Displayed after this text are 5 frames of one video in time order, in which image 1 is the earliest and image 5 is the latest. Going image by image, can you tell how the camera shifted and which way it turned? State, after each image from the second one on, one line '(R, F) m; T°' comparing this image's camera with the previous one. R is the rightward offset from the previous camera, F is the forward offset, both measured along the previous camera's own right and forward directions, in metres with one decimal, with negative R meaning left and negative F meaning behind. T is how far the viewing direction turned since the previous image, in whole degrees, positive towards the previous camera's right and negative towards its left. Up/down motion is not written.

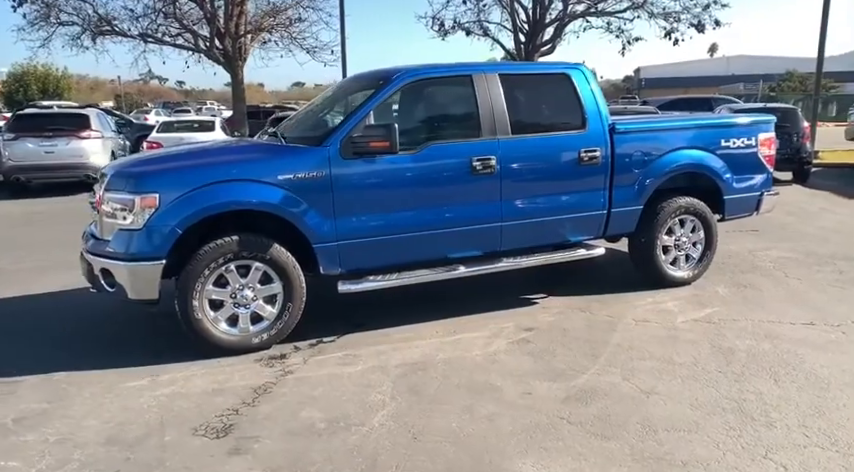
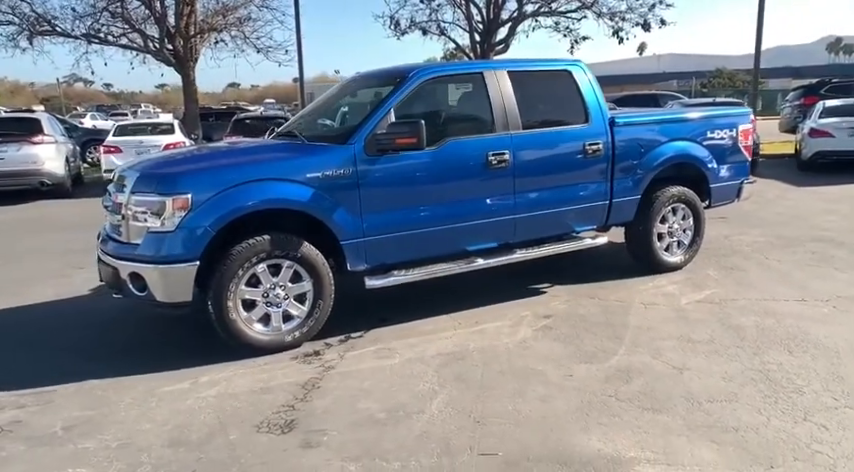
(-0.6, -0.1) m; +5°
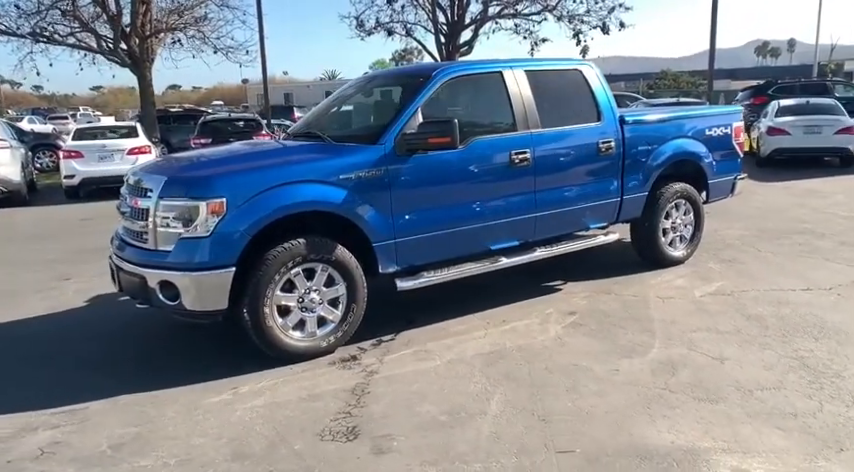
(-0.6, +0.1) m; +5°
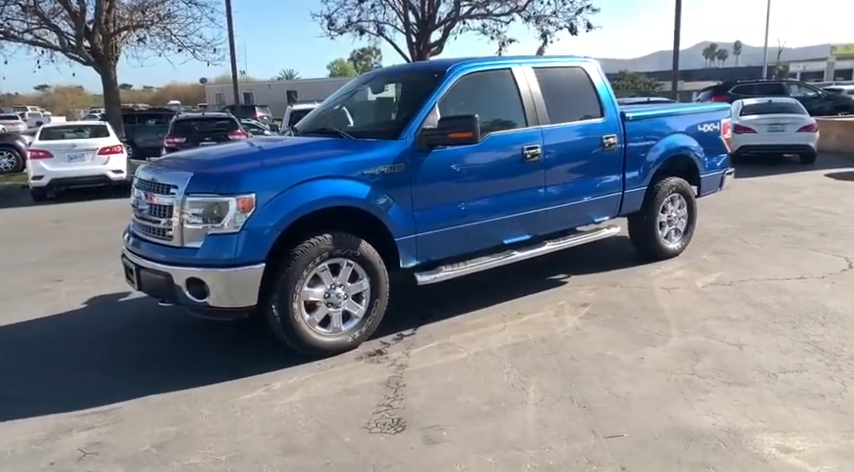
(-0.5, 0.0) m; +4°
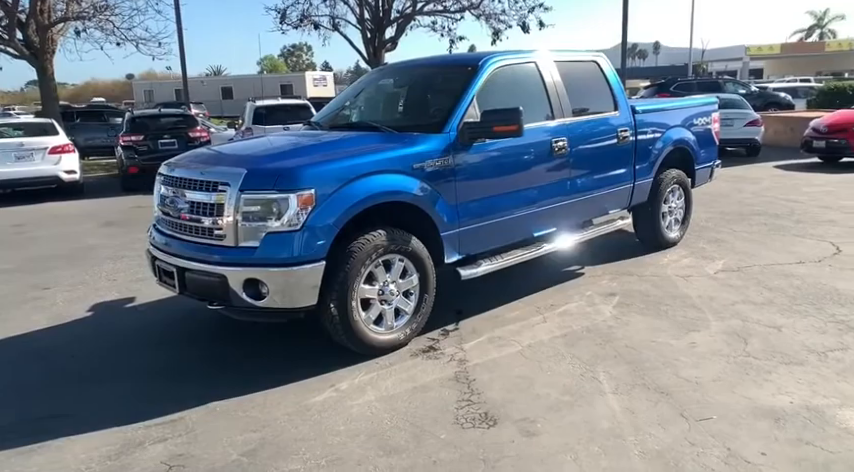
(-0.8, +0.1) m; +6°
